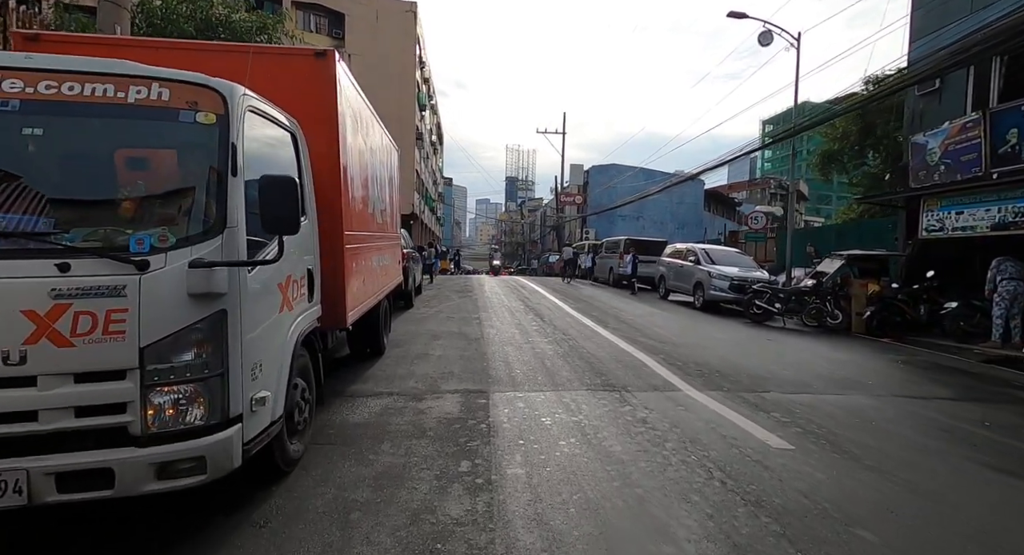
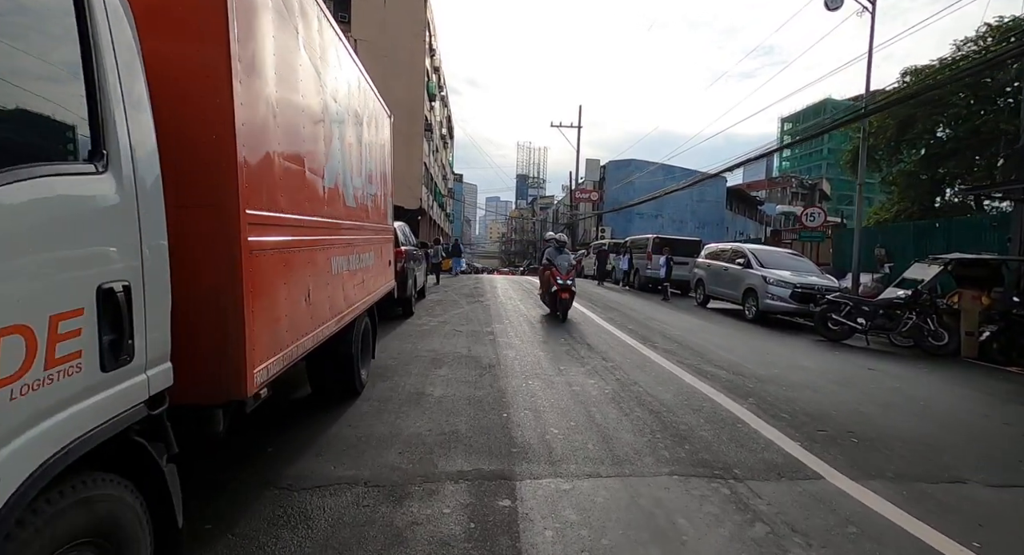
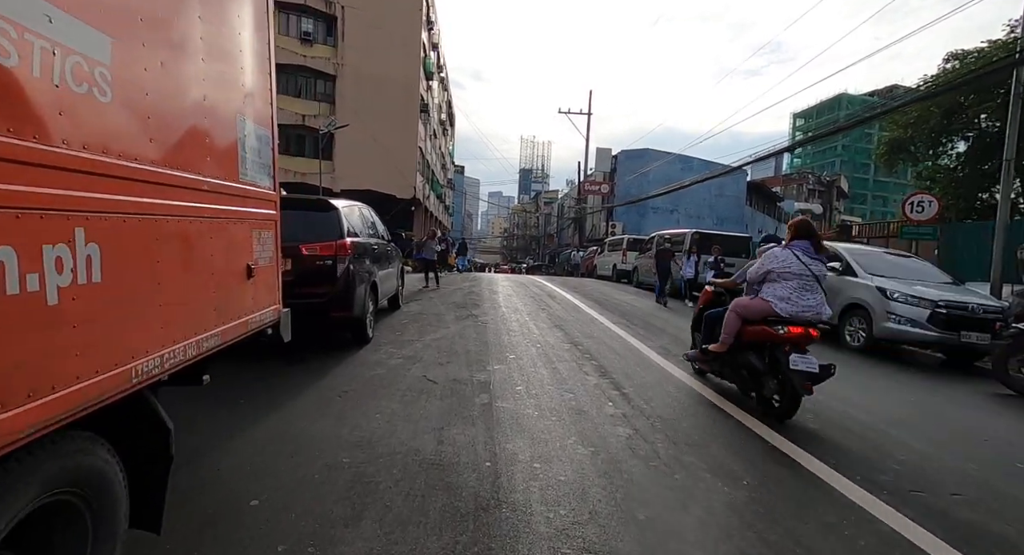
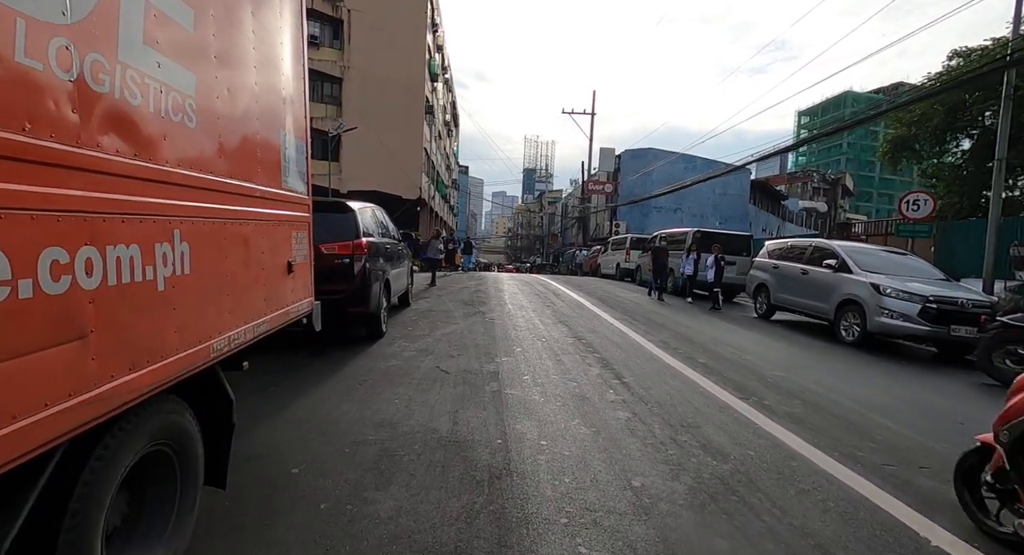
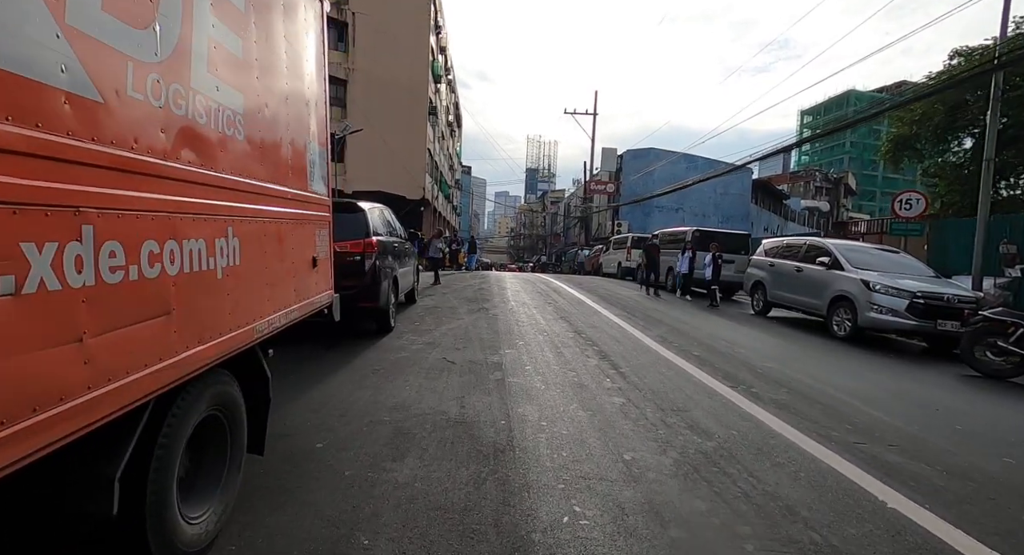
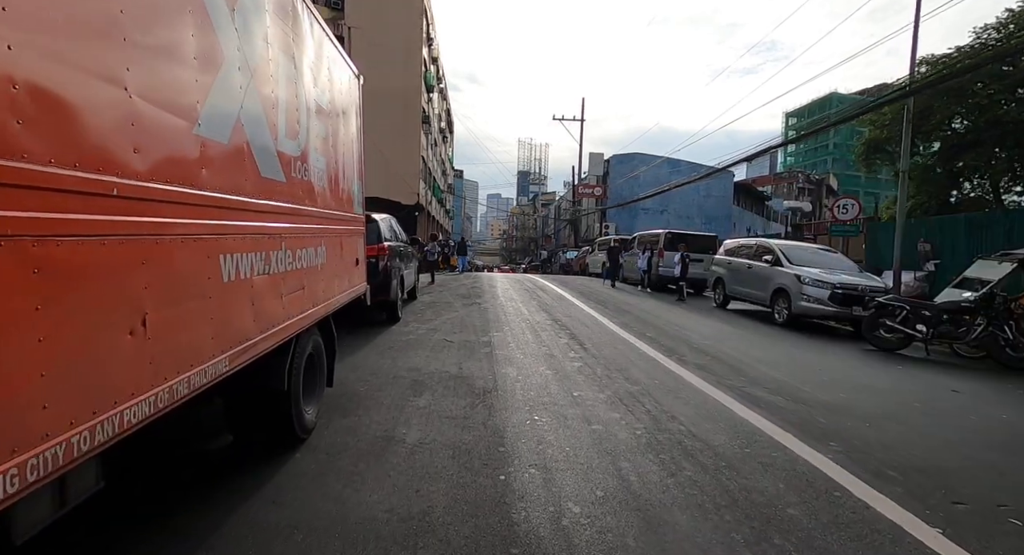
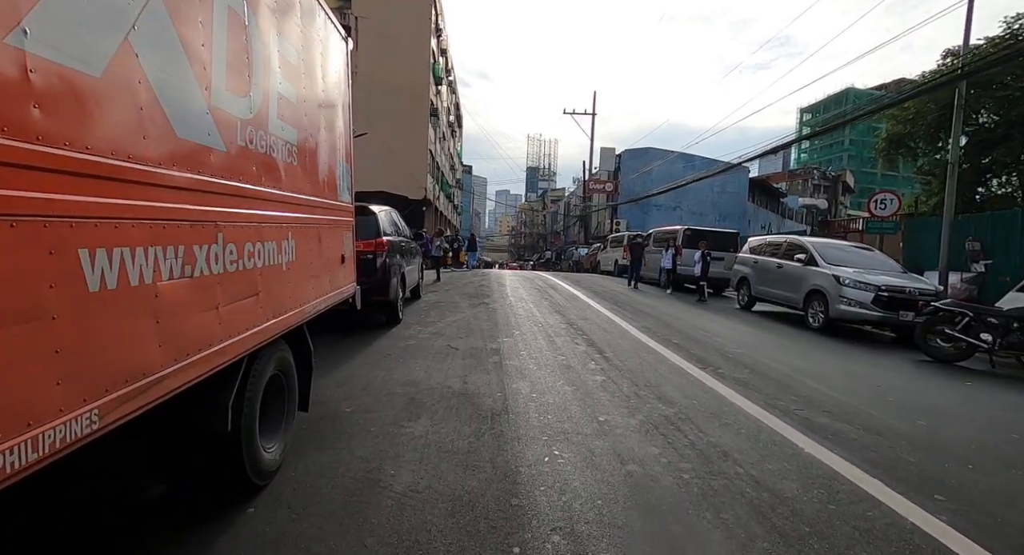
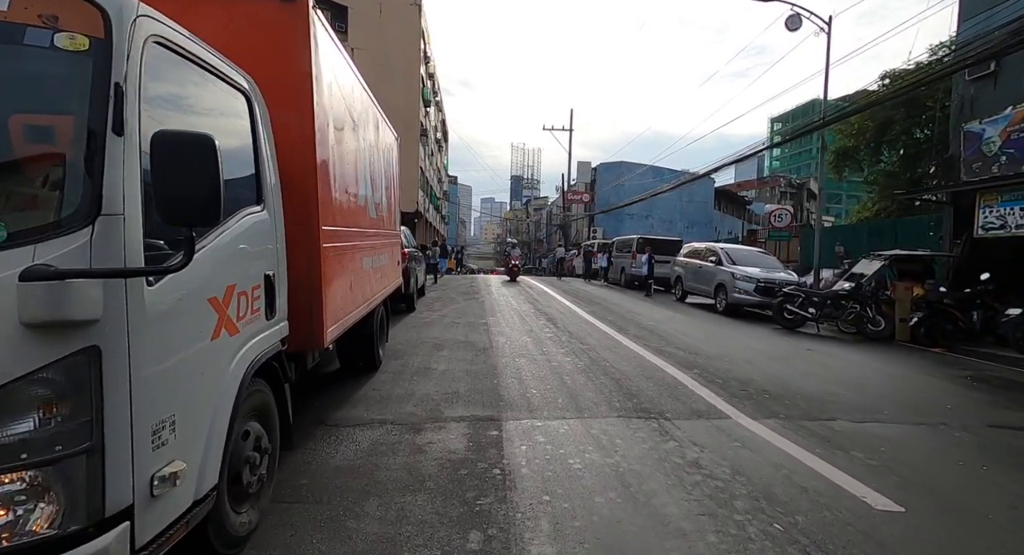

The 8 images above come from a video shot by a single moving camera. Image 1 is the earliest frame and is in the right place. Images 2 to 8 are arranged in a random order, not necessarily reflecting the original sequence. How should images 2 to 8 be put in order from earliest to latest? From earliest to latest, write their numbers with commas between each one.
8, 2, 6, 7, 5, 4, 3
